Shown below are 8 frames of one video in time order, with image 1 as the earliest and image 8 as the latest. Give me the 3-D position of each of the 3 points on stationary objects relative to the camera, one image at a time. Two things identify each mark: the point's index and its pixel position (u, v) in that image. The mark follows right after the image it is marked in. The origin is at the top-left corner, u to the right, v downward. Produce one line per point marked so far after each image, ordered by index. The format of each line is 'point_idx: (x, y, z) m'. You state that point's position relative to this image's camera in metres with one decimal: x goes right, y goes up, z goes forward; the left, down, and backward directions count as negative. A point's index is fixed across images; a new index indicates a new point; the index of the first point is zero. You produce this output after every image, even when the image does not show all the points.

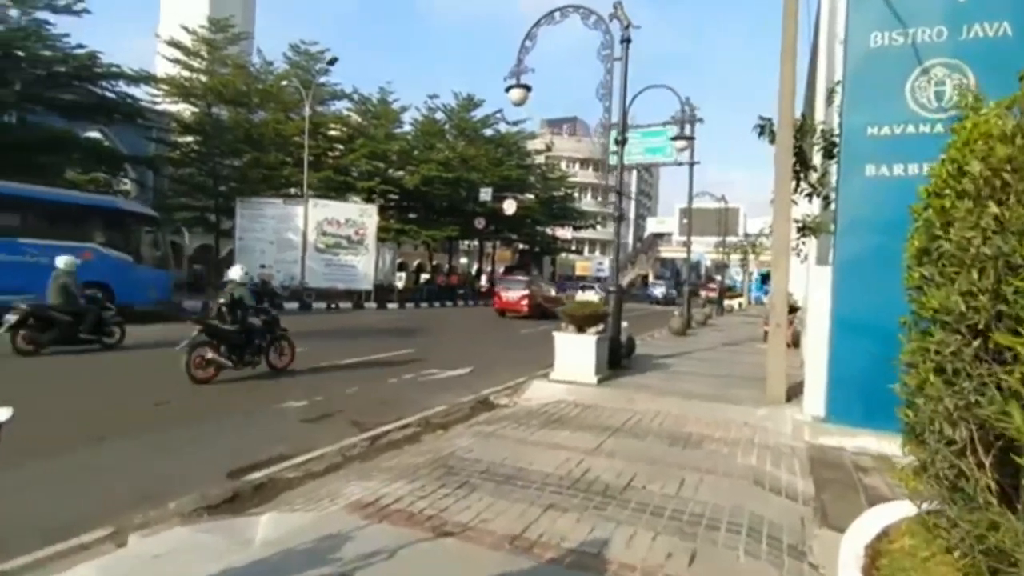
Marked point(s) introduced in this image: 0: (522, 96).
0: (+0.1, +3.7, +10.6) m
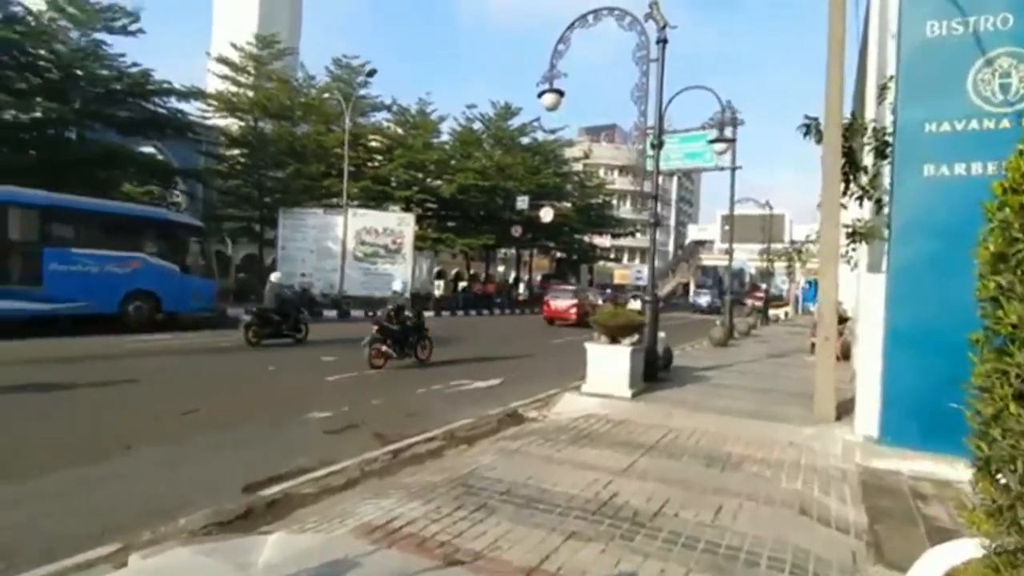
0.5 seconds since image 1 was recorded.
0: (+0.7, +3.5, +10.5) m
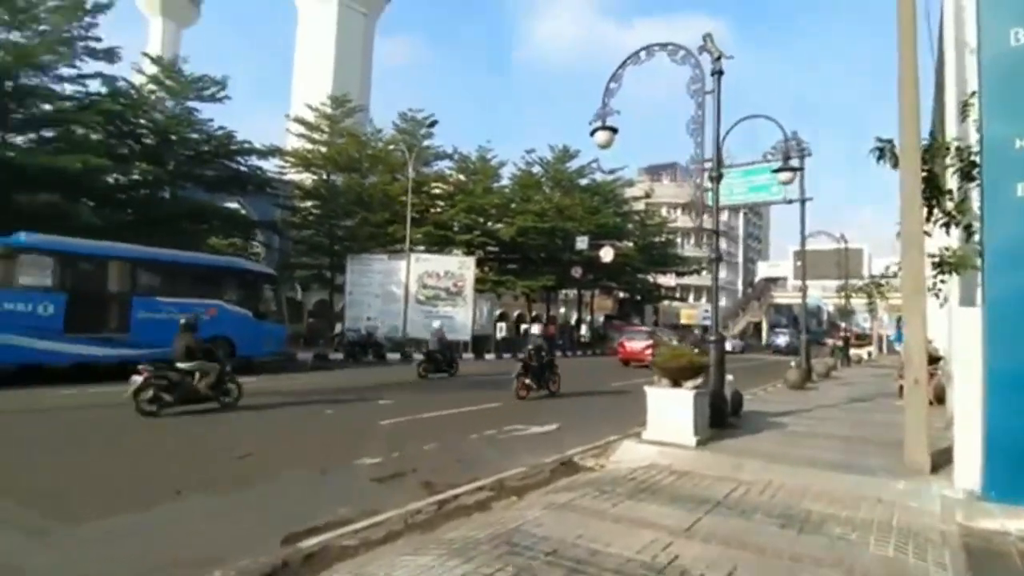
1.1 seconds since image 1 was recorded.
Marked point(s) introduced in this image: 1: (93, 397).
0: (+1.7, +2.8, +10.4) m
1: (-8.9, -2.3, +12.1) m
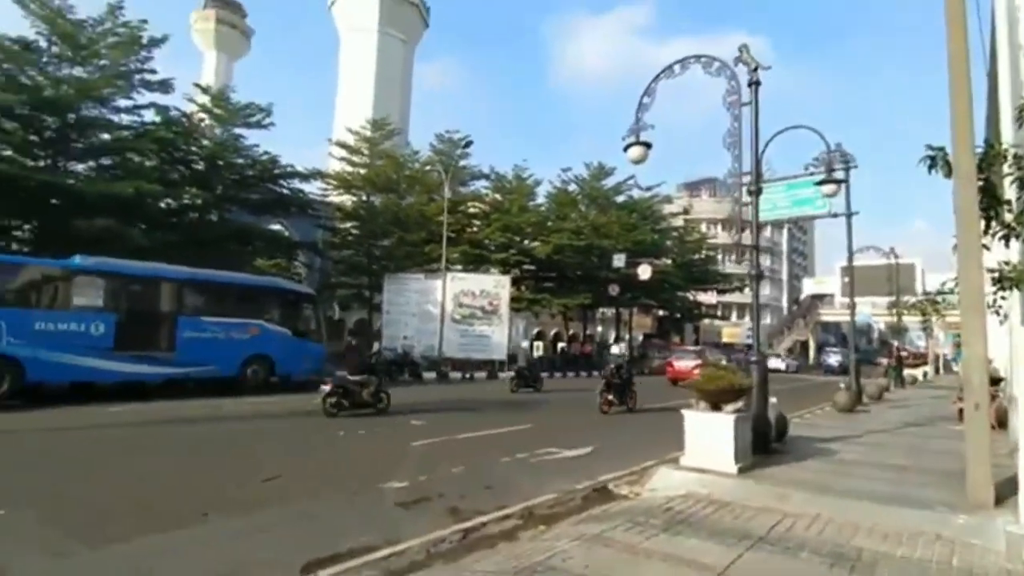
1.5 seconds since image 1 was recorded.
0: (+2.3, +2.4, +10.2) m
1: (-8.1, -2.8, +12.5) m
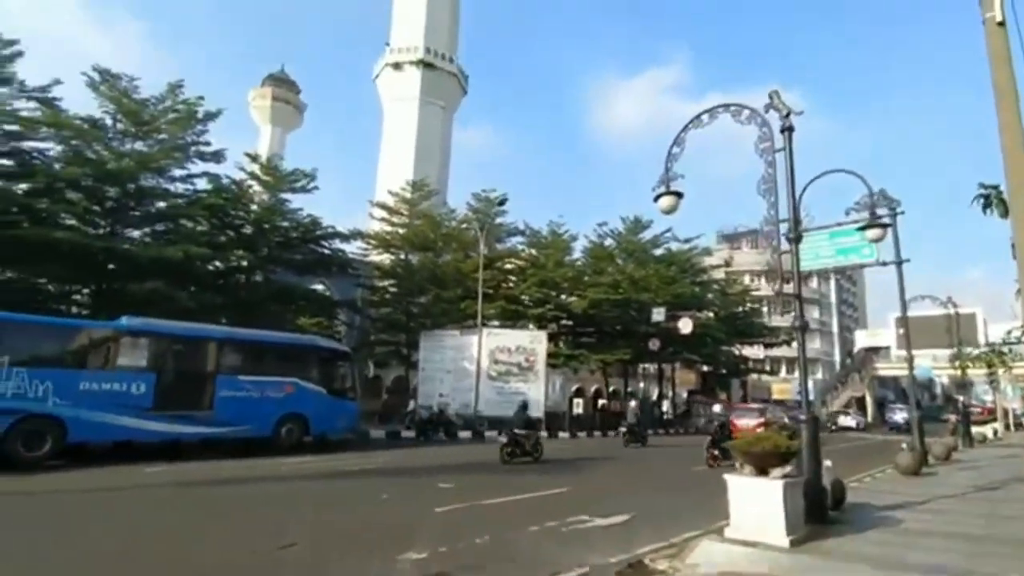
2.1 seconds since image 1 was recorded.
0: (+2.8, +1.5, +10.0) m
1: (-7.4, -4.1, +12.5) m
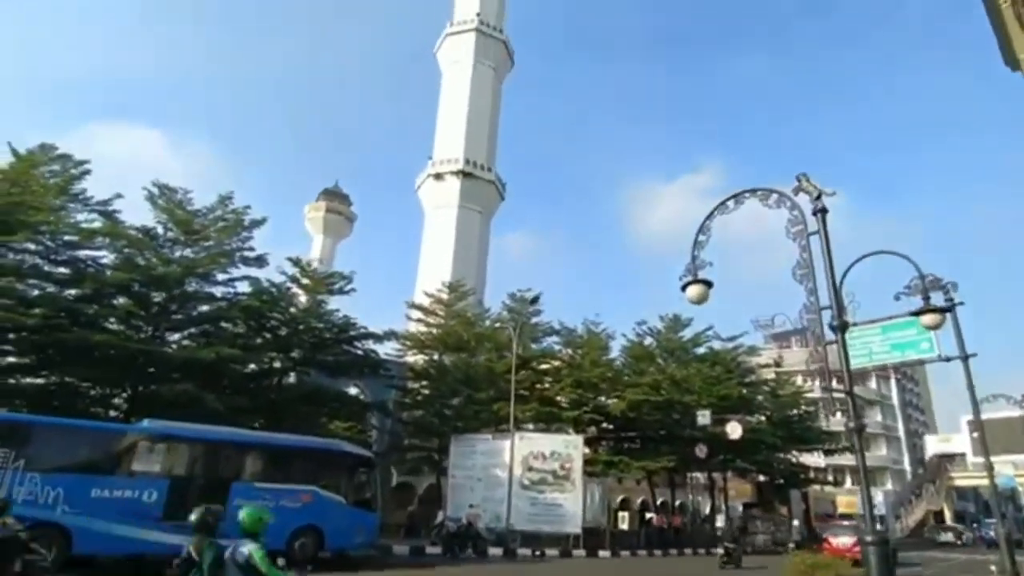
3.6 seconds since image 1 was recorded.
0: (+3.1, -0.1, +9.4) m
1: (-6.9, -6.2, +11.5) m
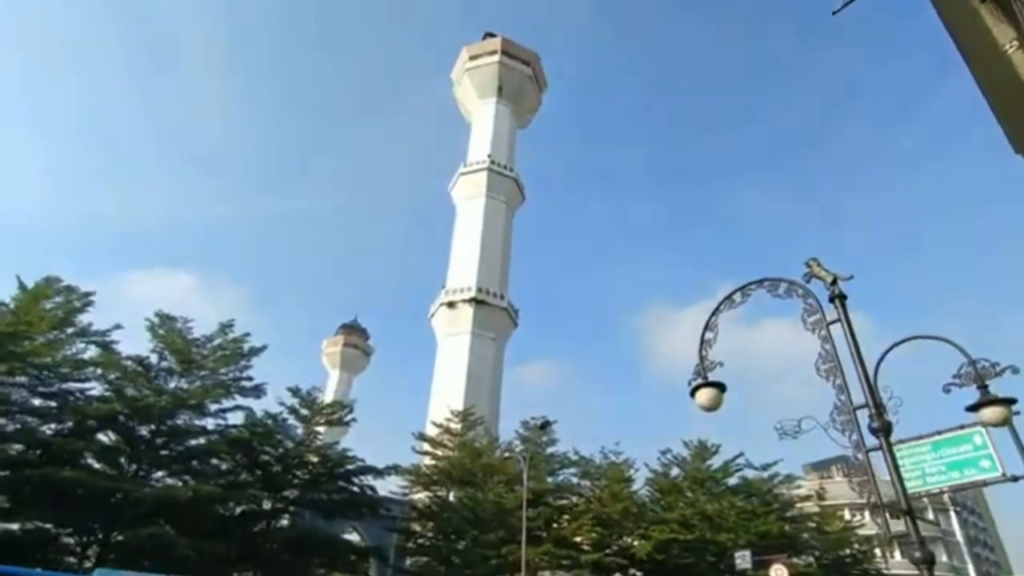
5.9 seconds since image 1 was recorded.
0: (+2.8, -1.5, +8.1) m
1: (-6.9, -8.3, +9.1) m
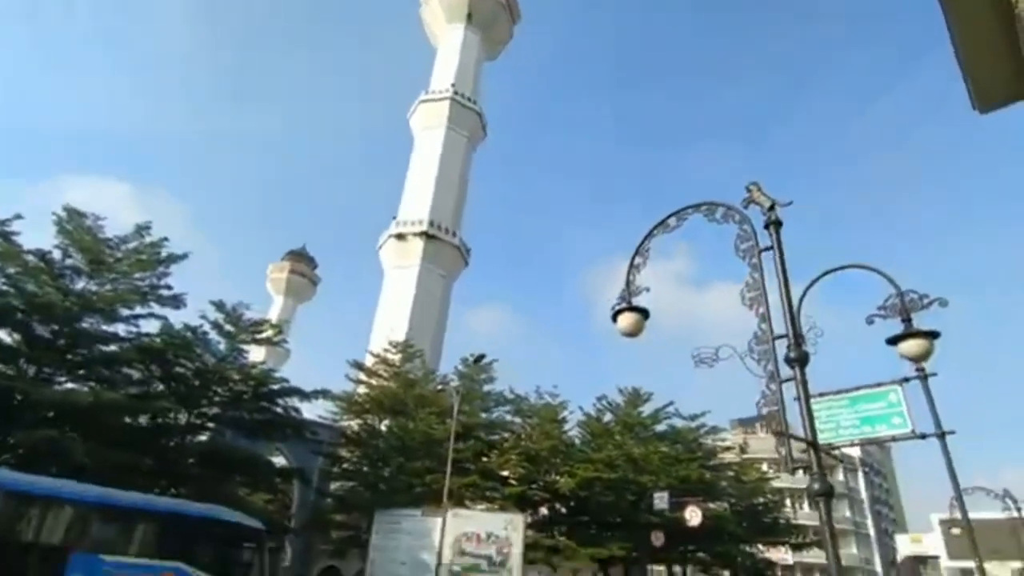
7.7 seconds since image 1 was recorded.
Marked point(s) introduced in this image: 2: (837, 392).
0: (+1.6, -0.4, +7.6) m
1: (-8.7, -6.2, +8.4) m
2: (+5.8, -1.6, +10.3) m
